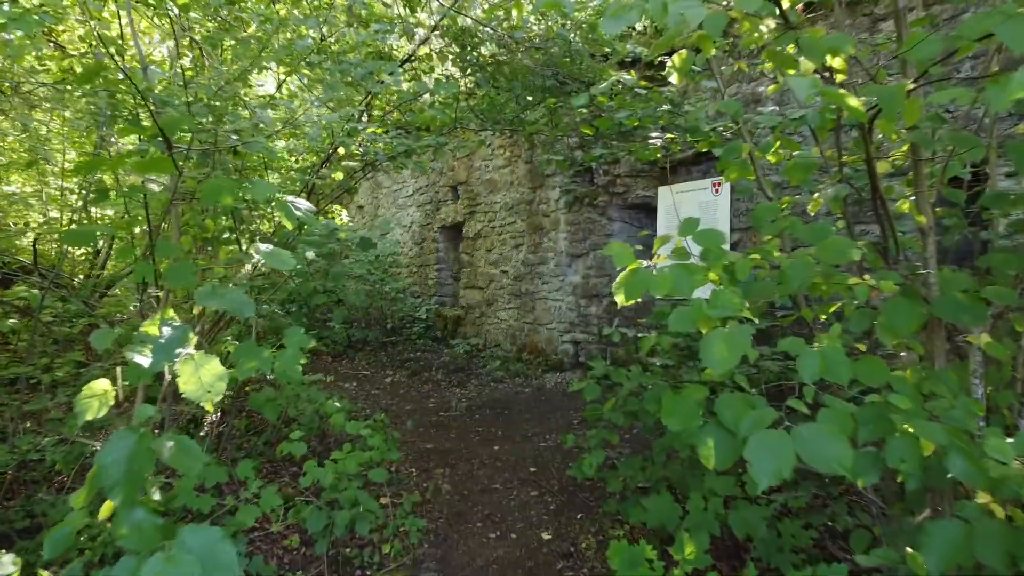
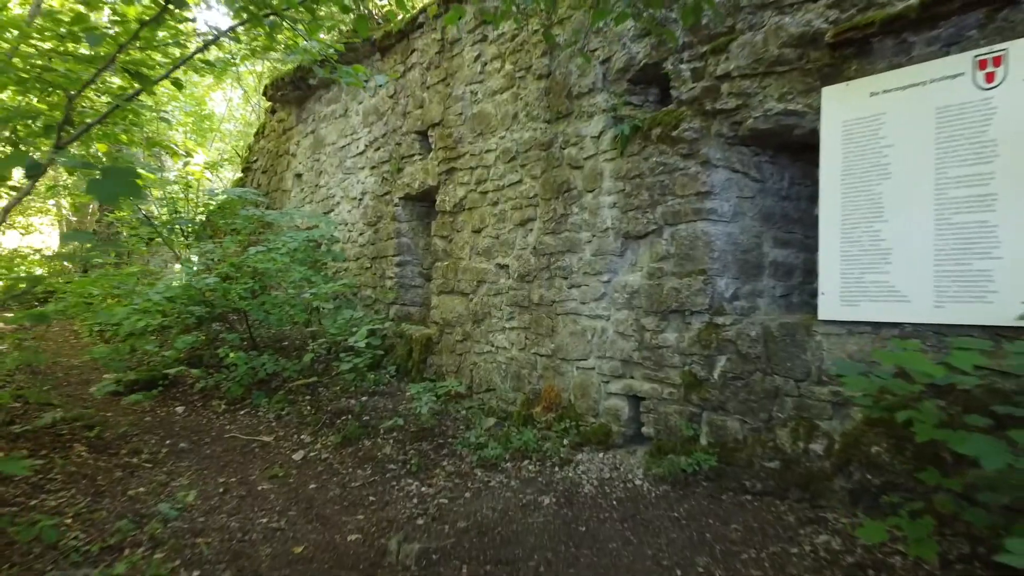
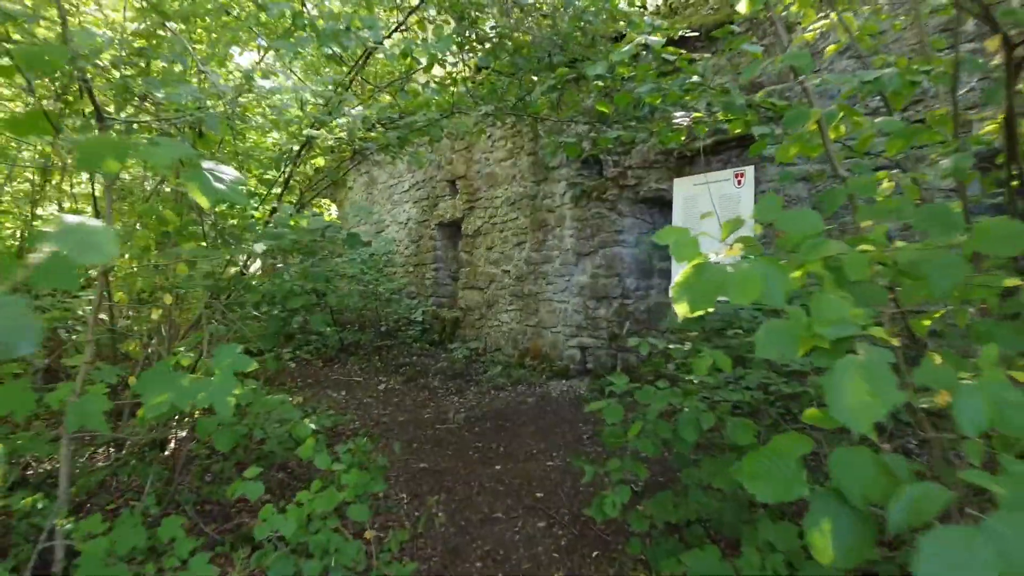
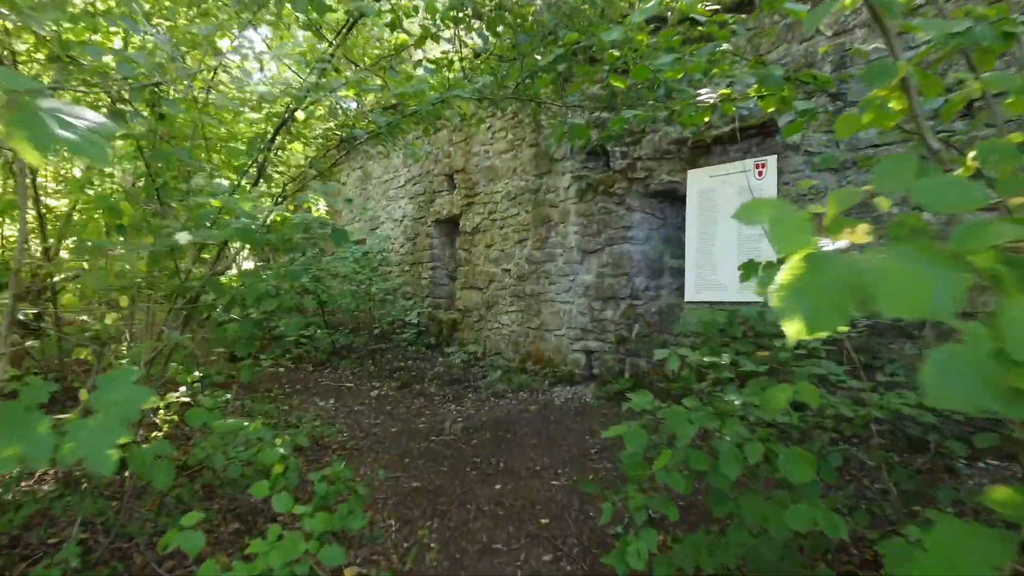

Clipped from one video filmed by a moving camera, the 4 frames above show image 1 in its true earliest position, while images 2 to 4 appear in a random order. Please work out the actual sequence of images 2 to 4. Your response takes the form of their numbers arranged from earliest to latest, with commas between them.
3, 4, 2
